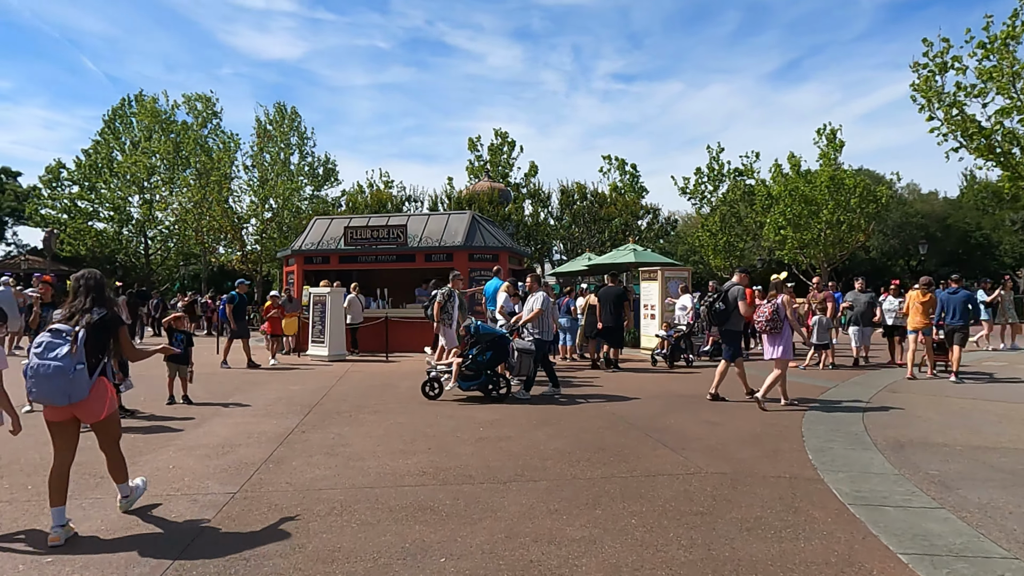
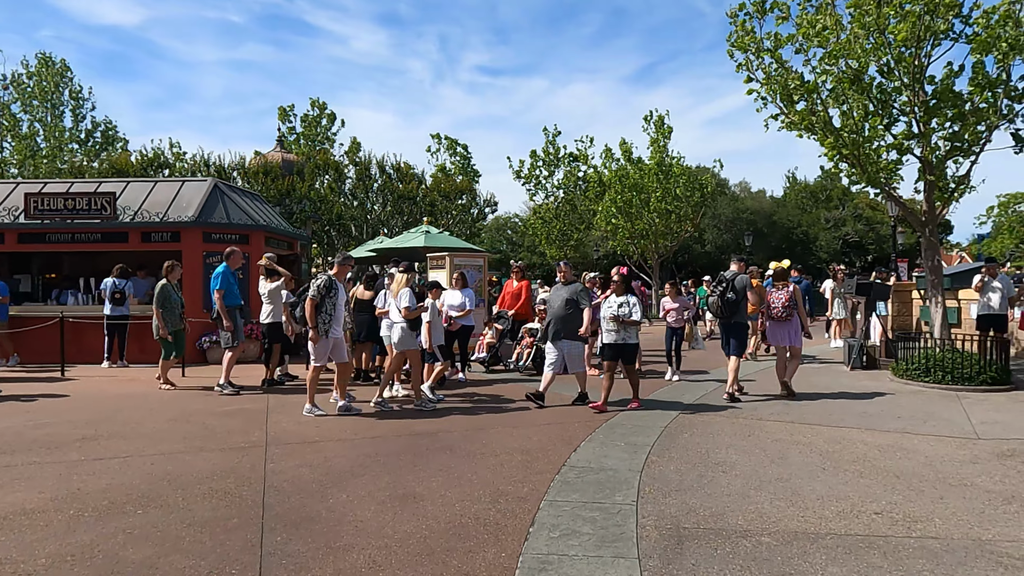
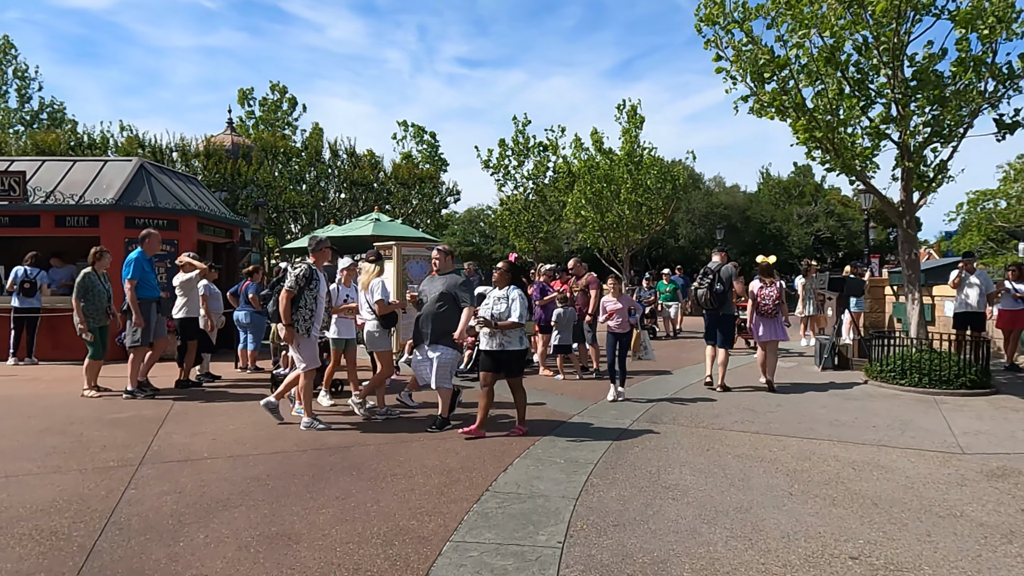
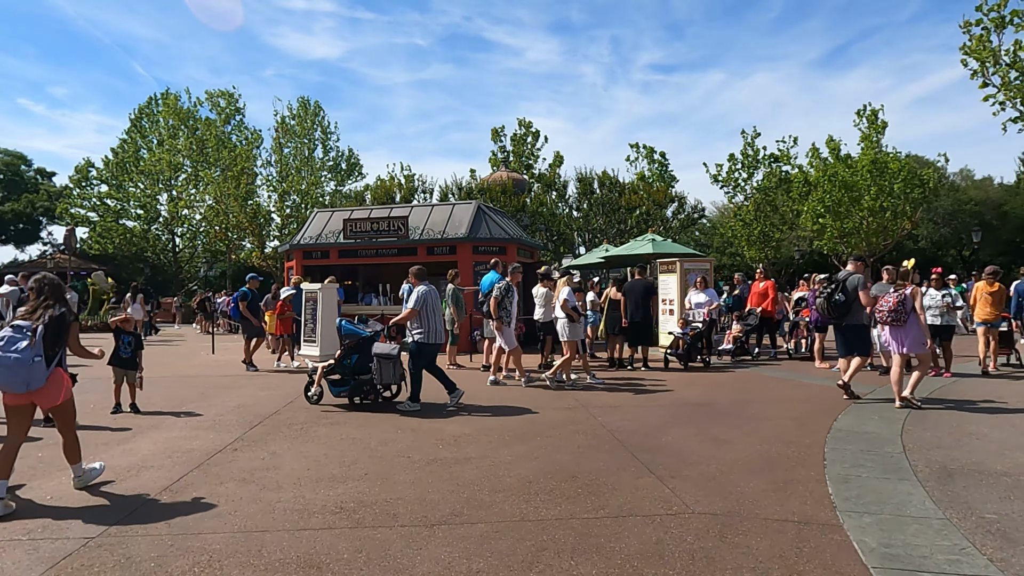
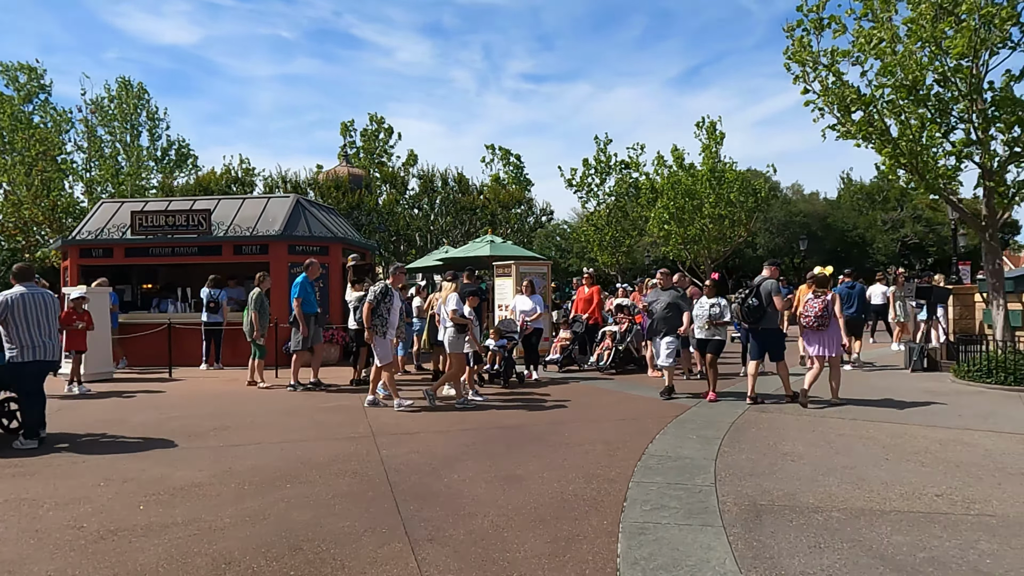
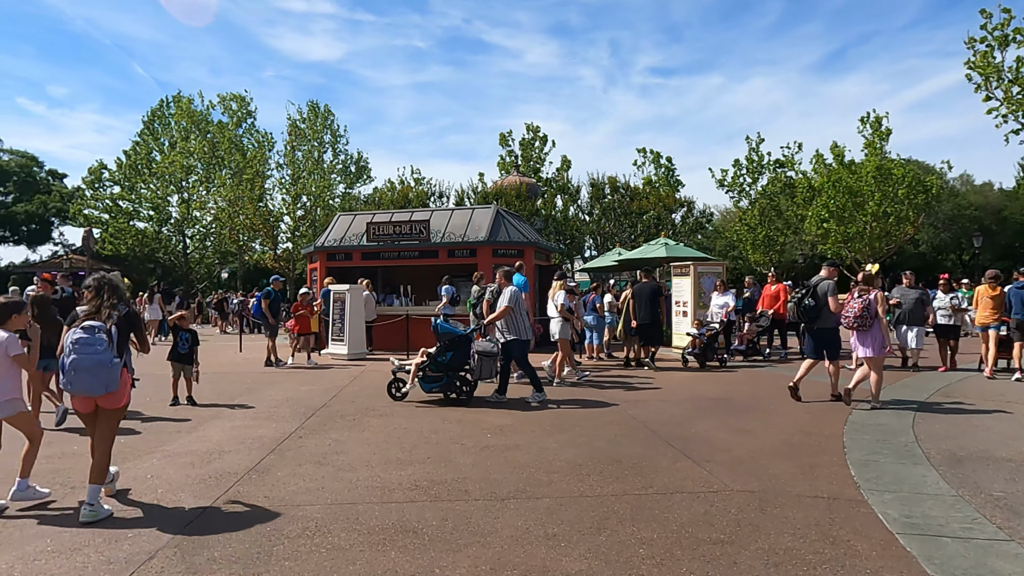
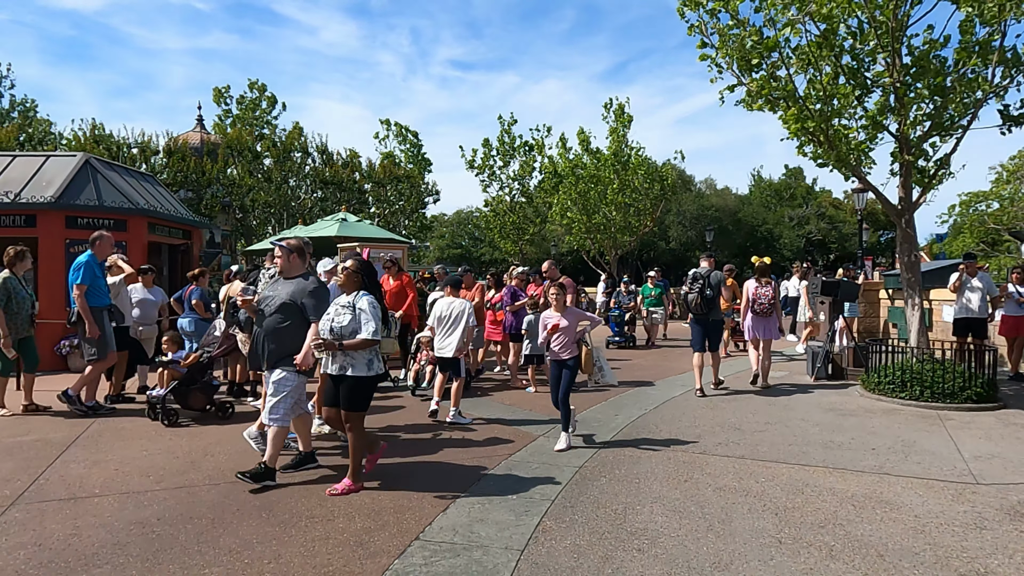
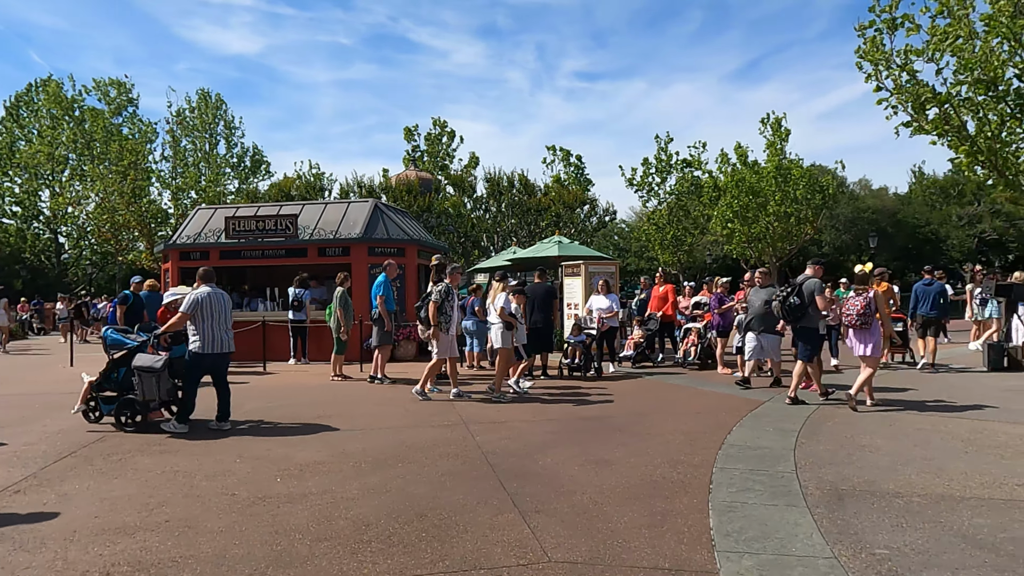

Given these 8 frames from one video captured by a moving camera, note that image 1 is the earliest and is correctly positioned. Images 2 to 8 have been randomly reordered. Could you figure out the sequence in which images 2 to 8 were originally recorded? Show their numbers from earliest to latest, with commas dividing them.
6, 4, 8, 5, 2, 3, 7
